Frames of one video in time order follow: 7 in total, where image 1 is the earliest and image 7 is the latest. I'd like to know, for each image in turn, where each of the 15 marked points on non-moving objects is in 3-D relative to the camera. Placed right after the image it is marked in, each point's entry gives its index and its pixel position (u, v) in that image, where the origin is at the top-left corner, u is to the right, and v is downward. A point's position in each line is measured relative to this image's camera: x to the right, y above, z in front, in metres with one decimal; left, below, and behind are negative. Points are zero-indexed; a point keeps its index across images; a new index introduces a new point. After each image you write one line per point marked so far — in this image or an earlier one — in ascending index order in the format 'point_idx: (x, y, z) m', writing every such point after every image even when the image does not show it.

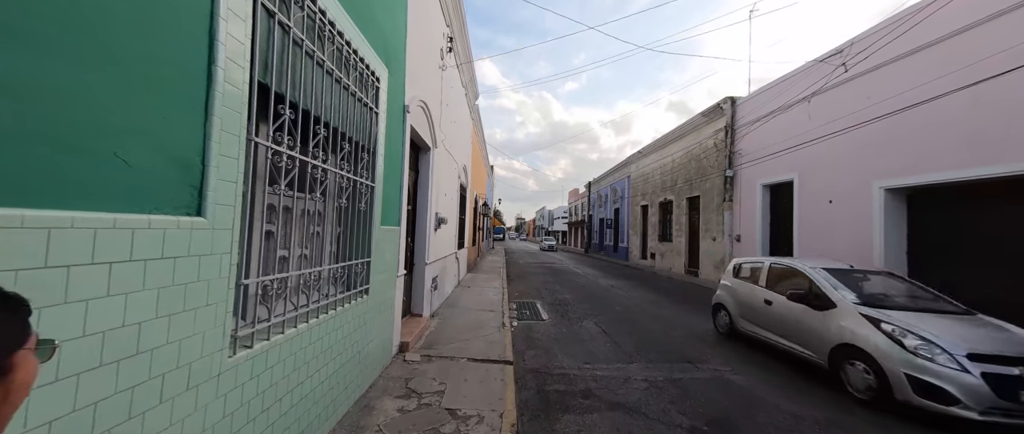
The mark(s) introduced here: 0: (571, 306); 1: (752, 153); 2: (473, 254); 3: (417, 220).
0: (+1.6, -2.4, +8.5) m
1: (+9.5, +2.5, +12.6) m
2: (-2.0, -1.9, +16.2) m
3: (-1.8, -0.1, +6.0) m
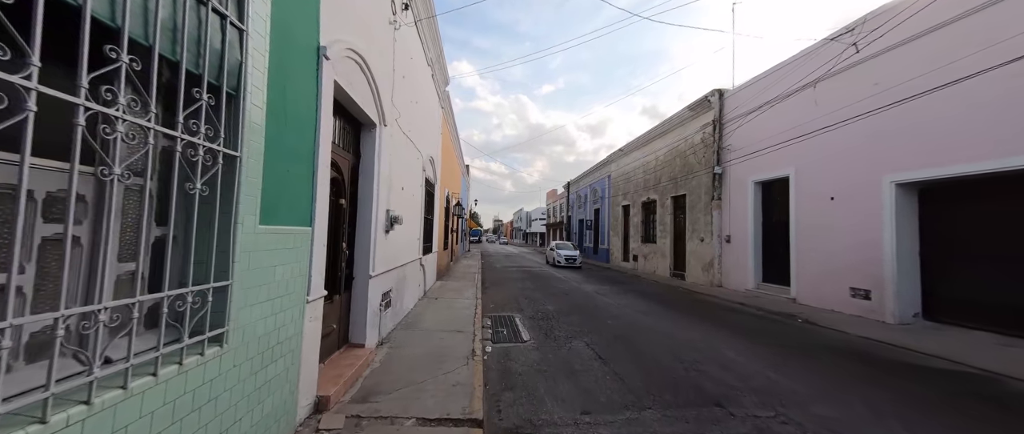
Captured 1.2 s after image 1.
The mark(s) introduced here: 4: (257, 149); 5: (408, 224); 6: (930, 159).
0: (+1.0, -2.3, +7.2) m
1: (+8.6, +2.6, +11.9) m
2: (-3.1, -1.9, +14.7) m
3: (-2.2, -0.1, +4.6) m
4: (-1.7, +0.5, +2.1) m
5: (-2.2, -0.2, +6.6) m
6: (+9.1, +1.3, +7.0) m
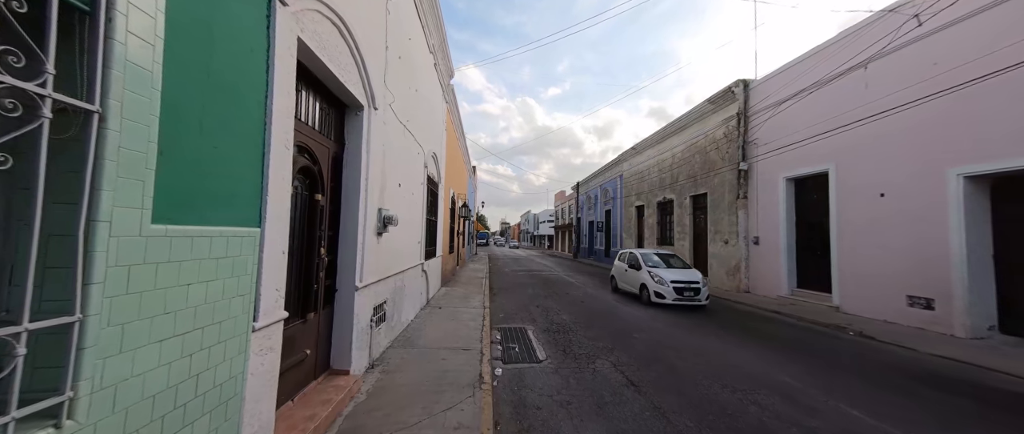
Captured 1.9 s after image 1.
0: (+1.2, -2.3, +6.4) m
1: (+8.9, +2.6, +10.9) m
2: (-2.7, -2.0, +13.9) m
3: (-2.0, -0.1, +3.8) m
4: (-1.6, +0.5, +1.4) m
5: (-2.0, -0.2, +5.9) m
6: (+9.3, +1.3, +6.0) m
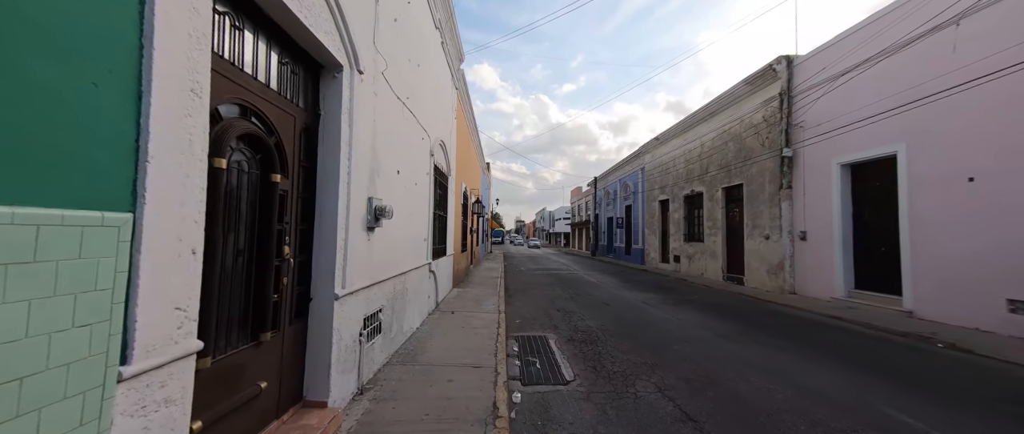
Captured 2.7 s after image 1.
0: (+1.6, -2.2, +5.5) m
1: (+9.4, +2.8, +9.6) m
2: (-2.1, -1.8, +13.2) m
3: (-1.8, 0.0, +3.0) m
4: (-1.5, +0.6, +0.5) m
5: (-1.7, -0.1, +5.1) m
6: (+9.6, +1.6, +4.7) m
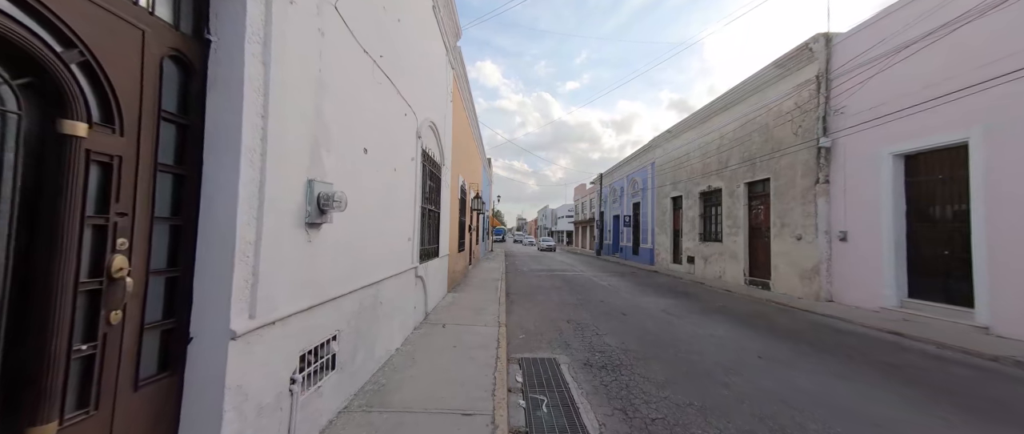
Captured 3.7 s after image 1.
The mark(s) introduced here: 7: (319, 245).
0: (+1.6, -2.1, +4.3) m
1: (+9.4, +2.9, +8.4) m
2: (-2.0, -1.7, +12.0) m
3: (-1.8, +0.1, +1.9) m
4: (-1.5, +0.6, -0.6) m
5: (-1.7, 0.0, +4.0) m
6: (+9.6, +1.6, +3.5) m
7: (-1.6, -0.2, +2.7) m
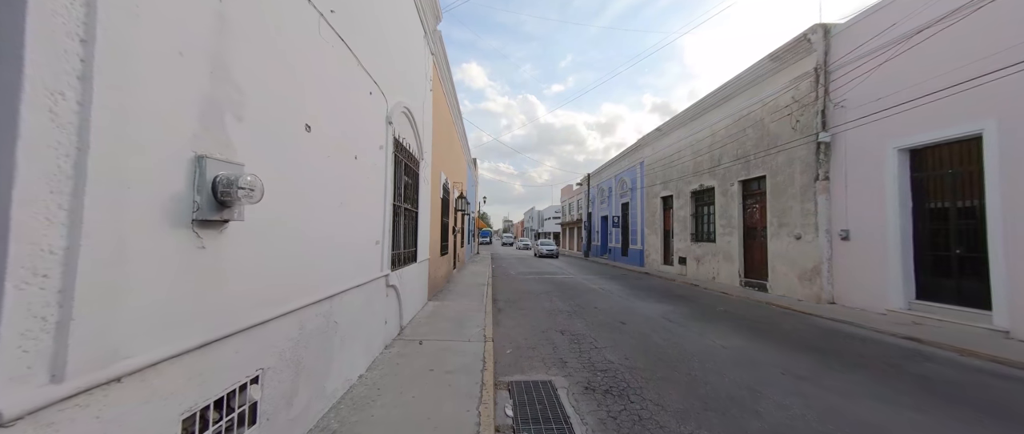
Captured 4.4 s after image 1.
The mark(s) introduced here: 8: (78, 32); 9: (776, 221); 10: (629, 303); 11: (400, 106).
0: (+1.5, -2.1, +3.6) m
1: (+9.1, +2.9, +8.0) m
2: (-2.4, -1.7, +11.2) m
3: (-1.8, +0.1, +1.0) m
4: (-1.4, +0.7, -1.4) m
5: (-1.8, 0.0, +3.1) m
6: (+9.5, +1.7, +3.1) m
7: (-1.7, -0.2, +1.9) m
8: (-1.6, +0.7, +1.2) m
9: (+8.8, -0.1, +10.7) m
10: (+3.3, -2.4, +9.0) m
11: (-1.8, +1.9, +5.3) m
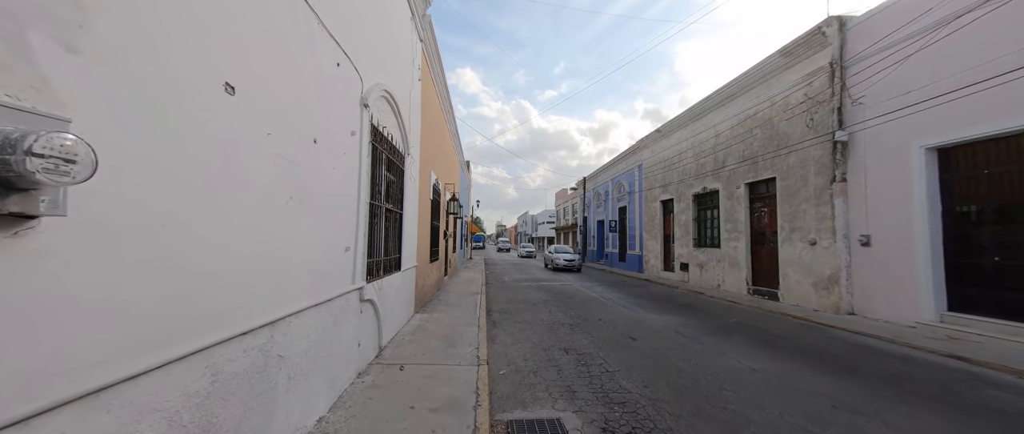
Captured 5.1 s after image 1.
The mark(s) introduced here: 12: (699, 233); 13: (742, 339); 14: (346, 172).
0: (+1.5, -2.1, +2.8) m
1: (+9.0, +2.9, +7.5) m
2: (-2.6, -1.8, +10.3) m
3: (-1.8, +0.2, +0.2) m
4: (-1.3, +0.7, -2.2) m
5: (-1.7, +0.1, +2.3) m
6: (+9.5, +1.6, +2.6) m
7: (-1.7, -0.2, +1.1) m
8: (-1.6, +0.7, +0.4) m
9: (+8.7, -0.3, +10.1) m
10: (+3.2, -2.5, +8.3) m
11: (-1.9, +1.8, +4.5) m
12: (+8.4, -0.7, +14.3) m
13: (+4.6, -2.4, +6.4) m
14: (-1.9, +0.5, +3.7) m
